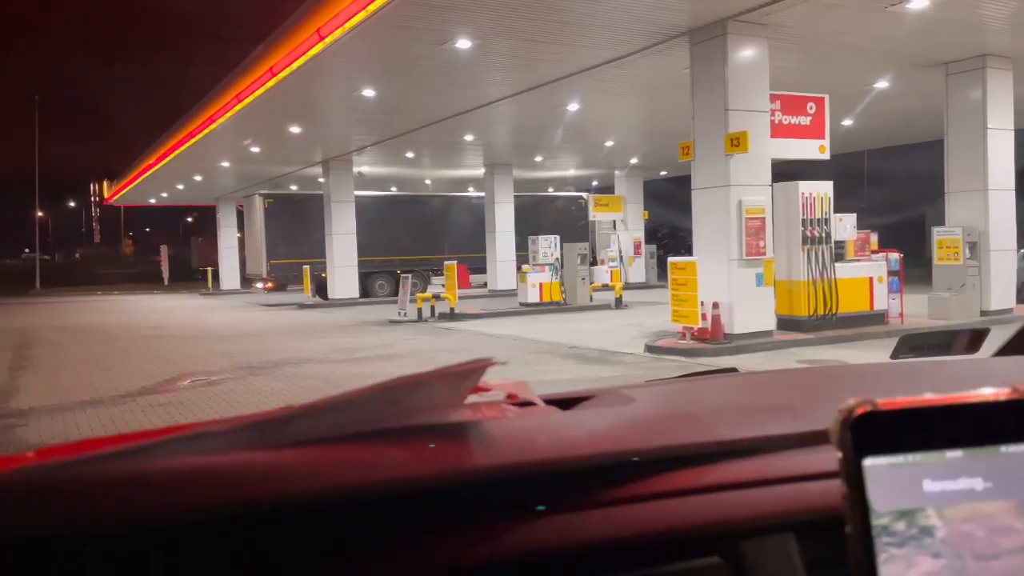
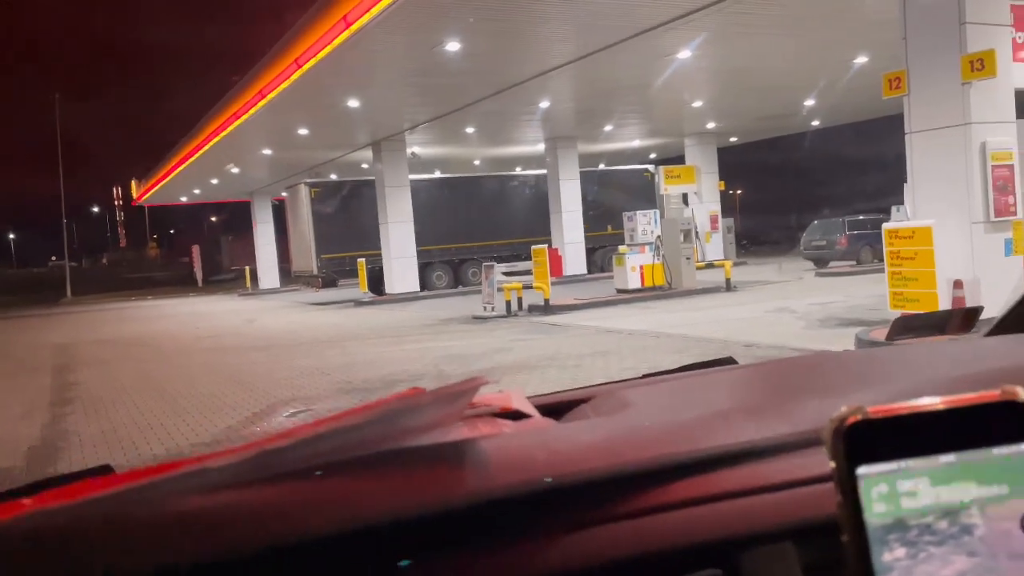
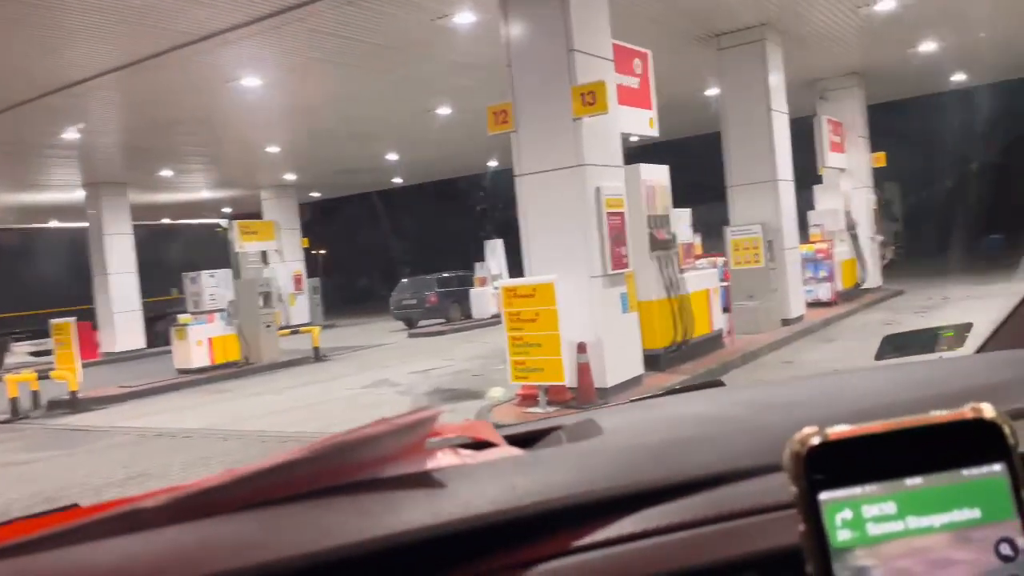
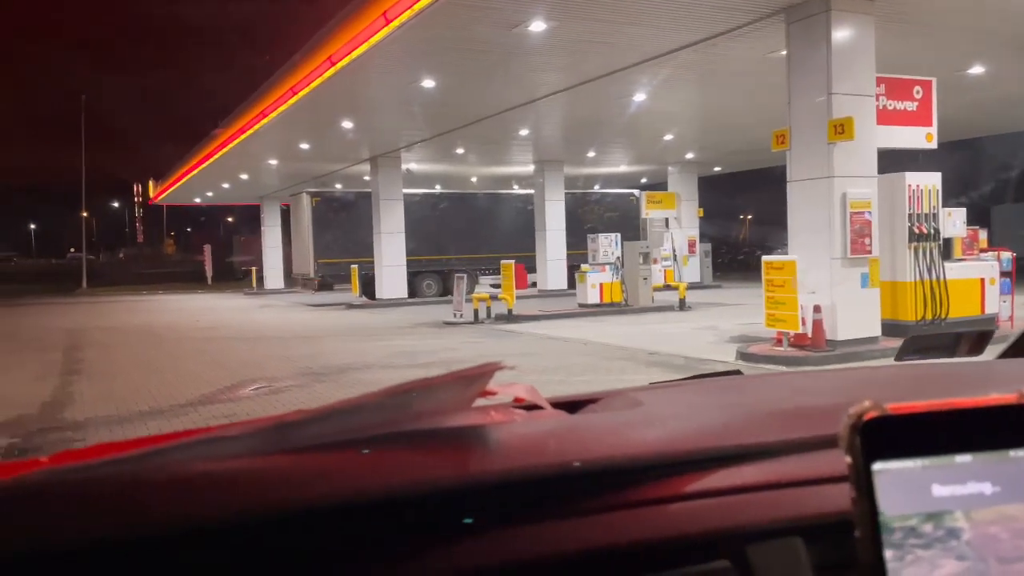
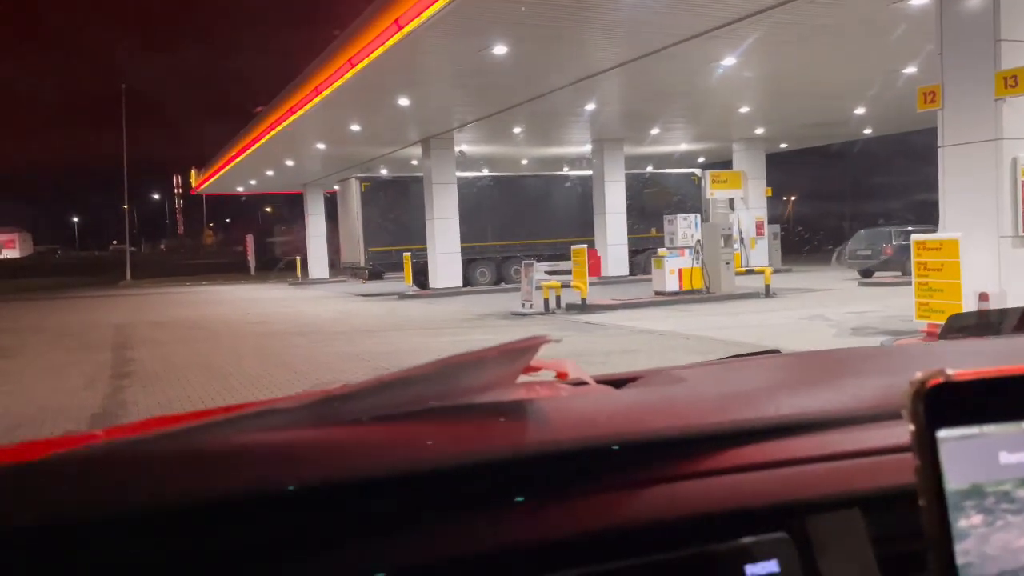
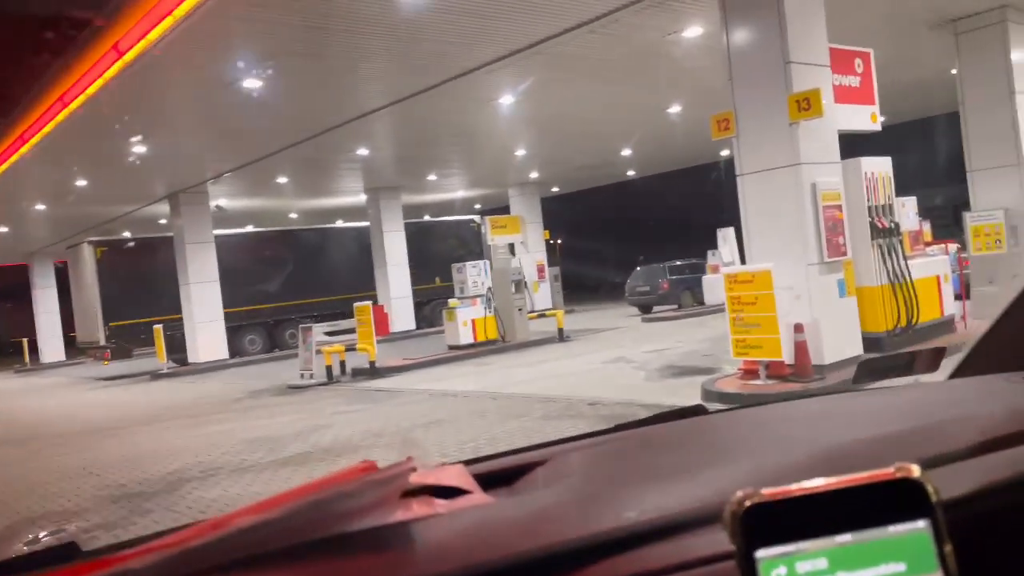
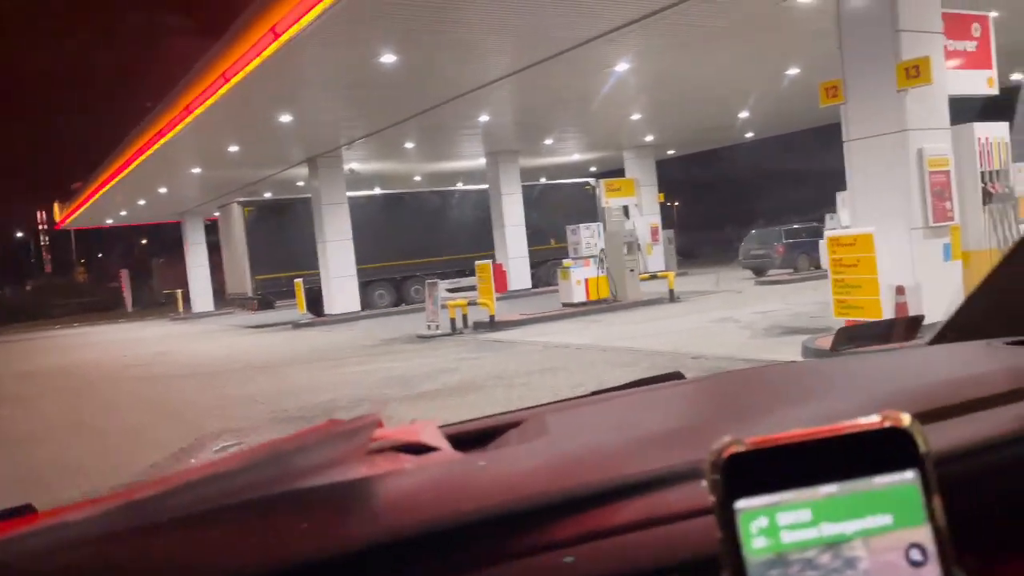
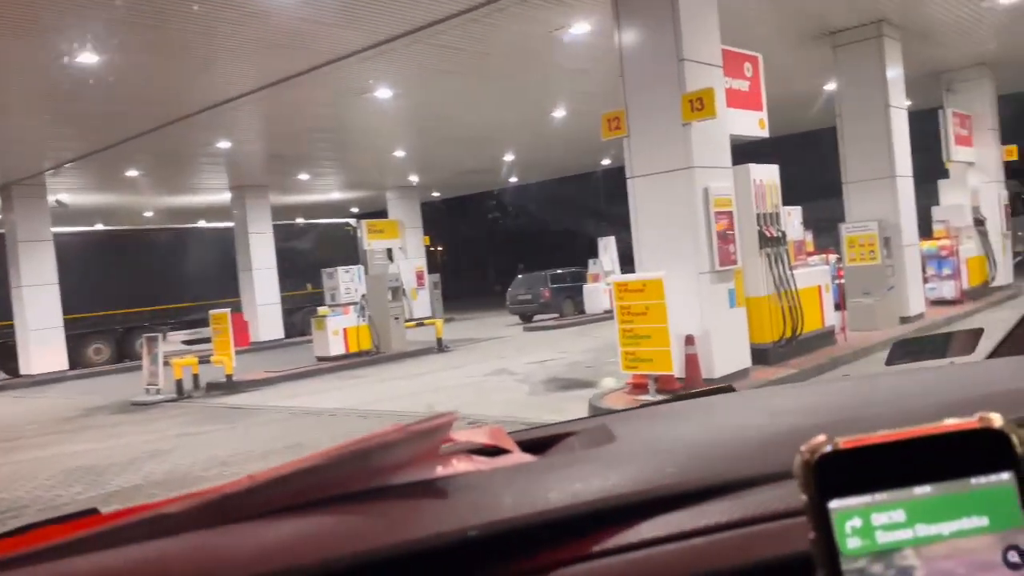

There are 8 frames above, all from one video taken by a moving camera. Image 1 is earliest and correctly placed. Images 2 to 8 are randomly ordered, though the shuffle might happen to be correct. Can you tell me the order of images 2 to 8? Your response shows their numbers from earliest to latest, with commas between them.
4, 5, 2, 7, 6, 8, 3
